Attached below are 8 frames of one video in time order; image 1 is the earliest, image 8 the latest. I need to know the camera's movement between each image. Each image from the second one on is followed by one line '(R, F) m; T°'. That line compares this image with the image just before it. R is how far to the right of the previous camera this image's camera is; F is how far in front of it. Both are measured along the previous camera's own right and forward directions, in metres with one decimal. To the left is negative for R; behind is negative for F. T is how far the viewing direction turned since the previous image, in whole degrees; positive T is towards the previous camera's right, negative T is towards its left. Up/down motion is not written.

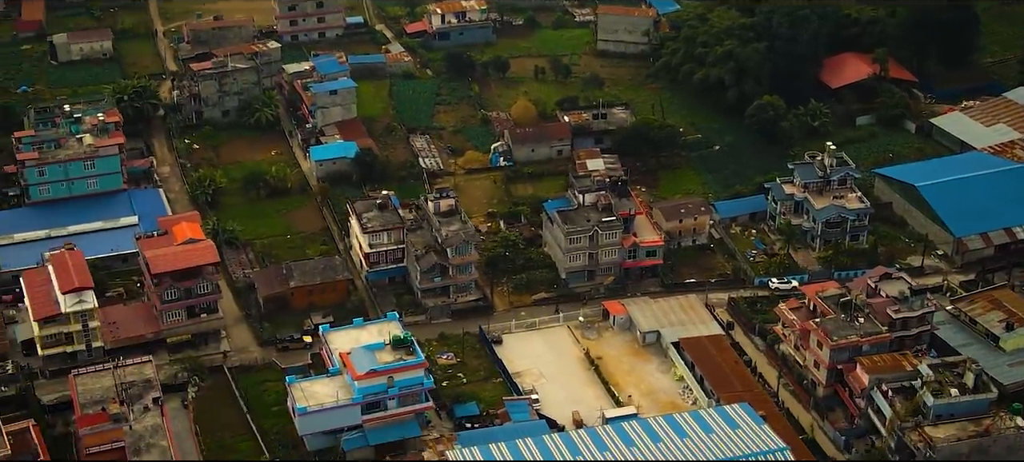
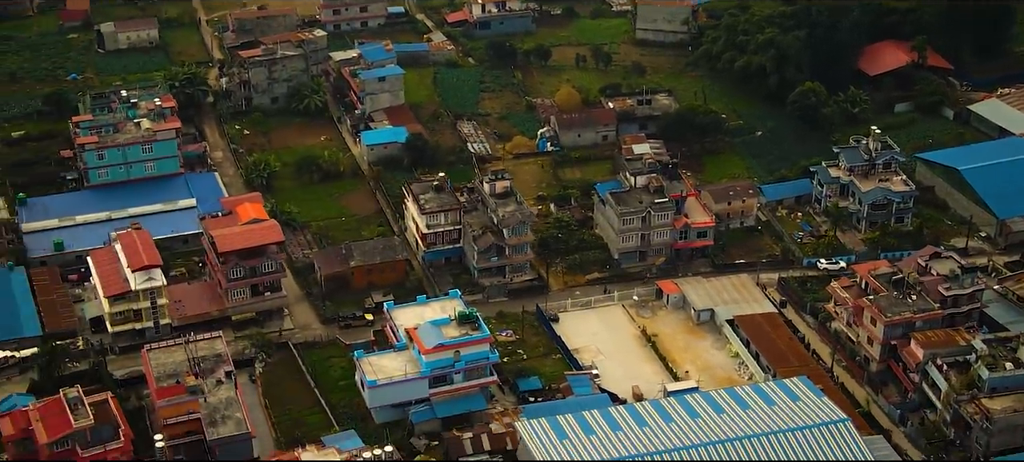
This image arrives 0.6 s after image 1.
(-1.1, -0.8) m; 0°
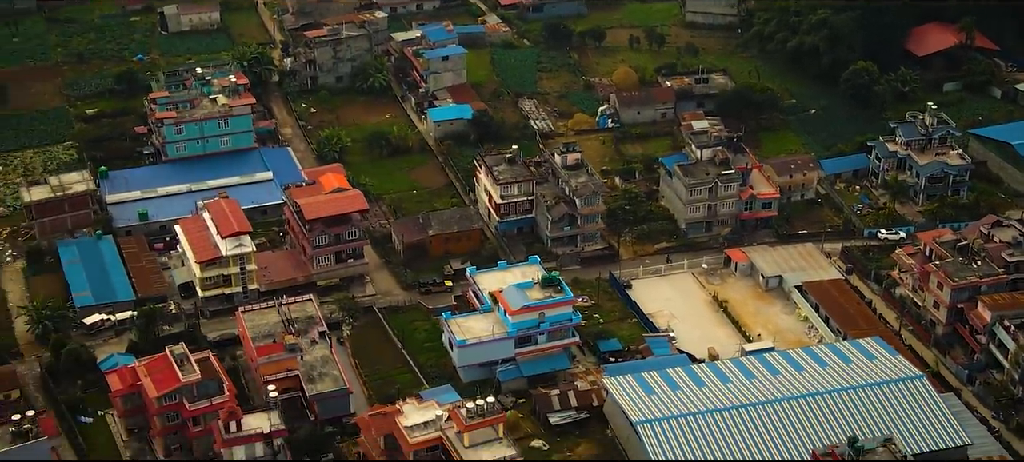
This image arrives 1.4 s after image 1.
(-1.5, -1.2) m; 0°
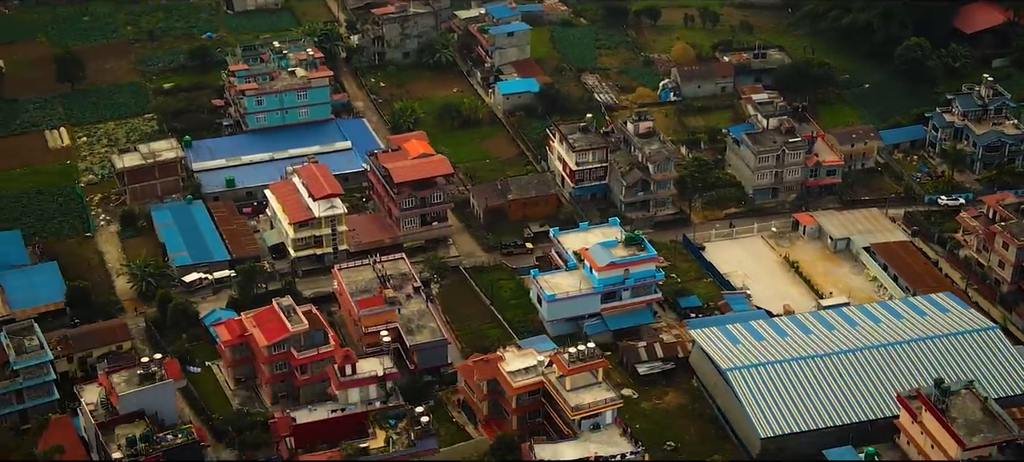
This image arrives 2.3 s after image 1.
(-1.6, -1.5) m; 0°
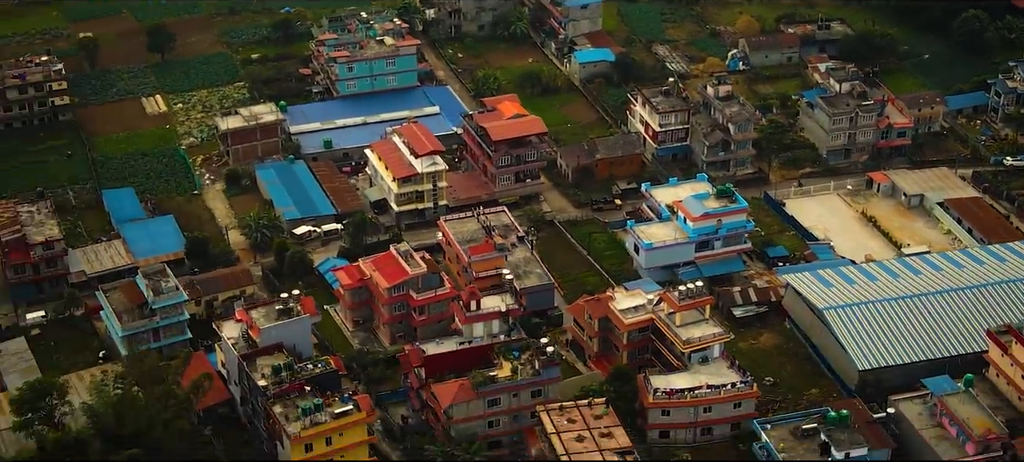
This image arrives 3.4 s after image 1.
(-2.0, -2.0) m; 0°
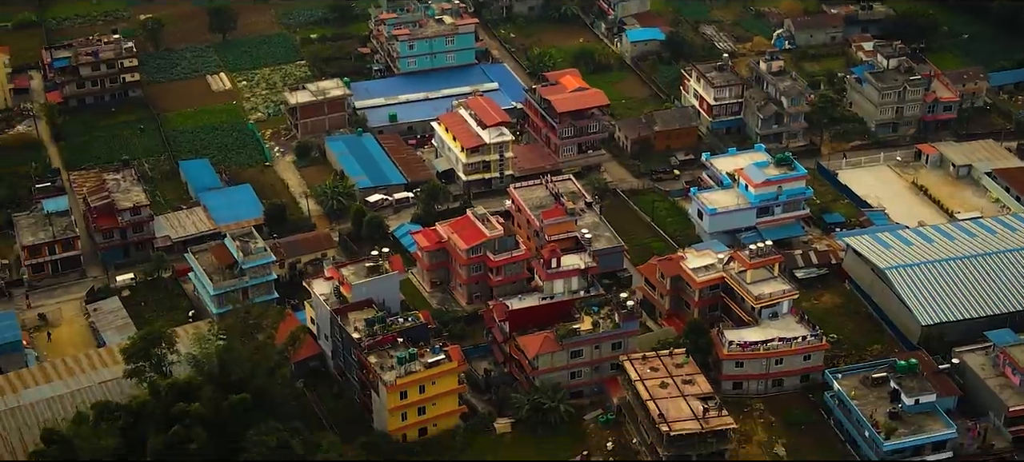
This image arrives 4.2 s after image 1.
(-1.4, -1.5) m; 0°
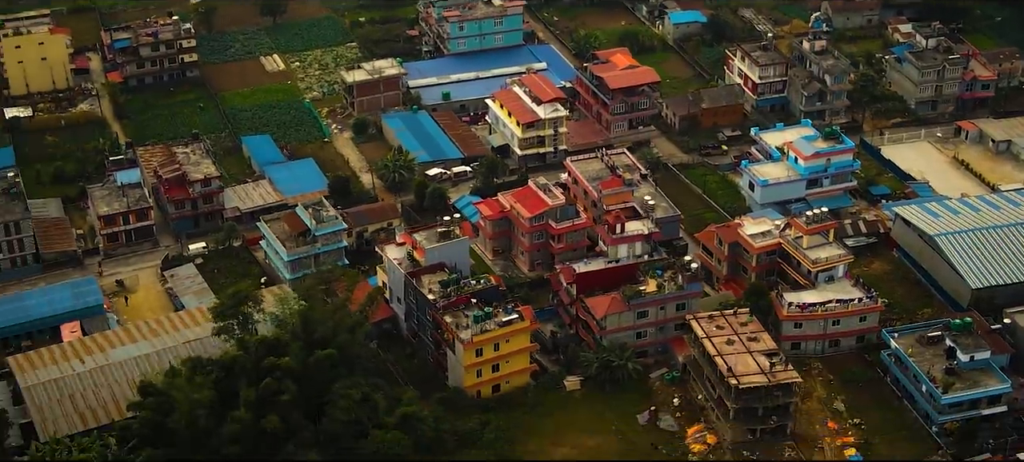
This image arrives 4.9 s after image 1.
(-1.2, -1.3) m; 0°
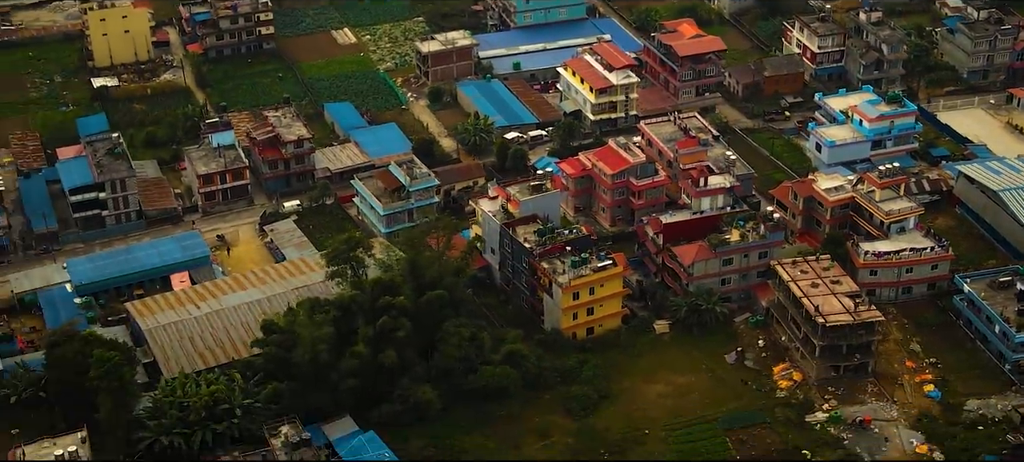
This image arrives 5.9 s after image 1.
(-1.7, -1.9) m; 0°
